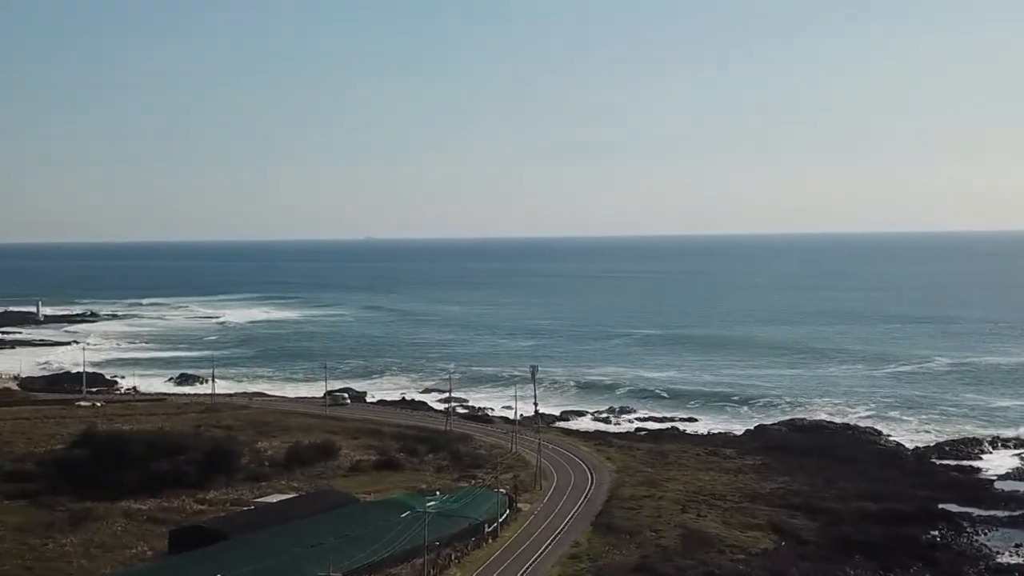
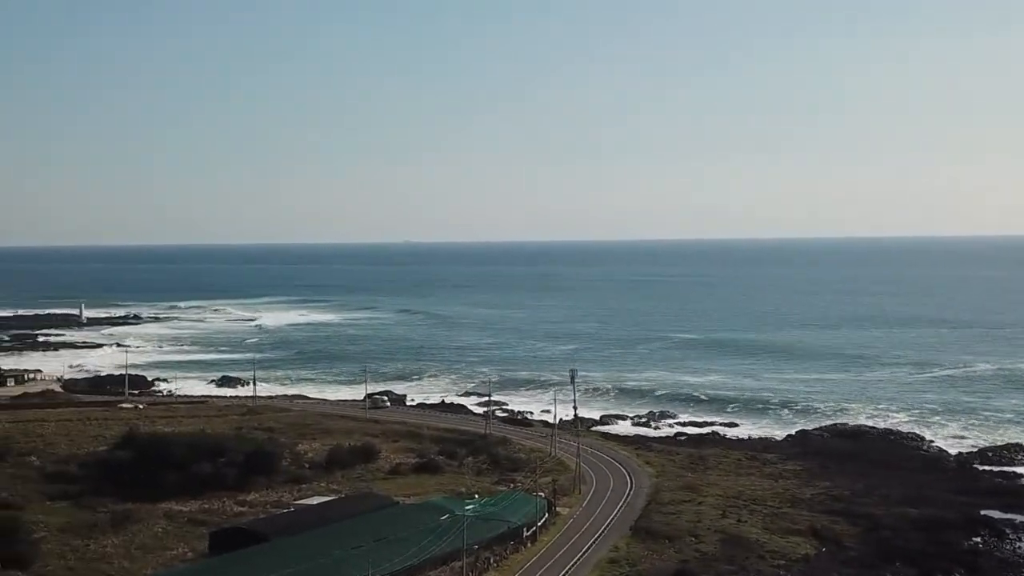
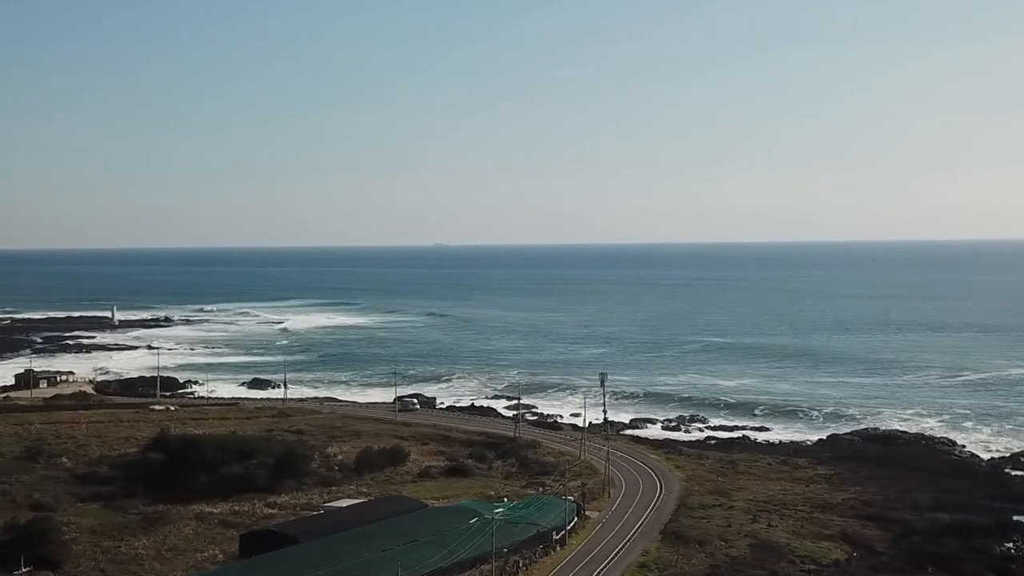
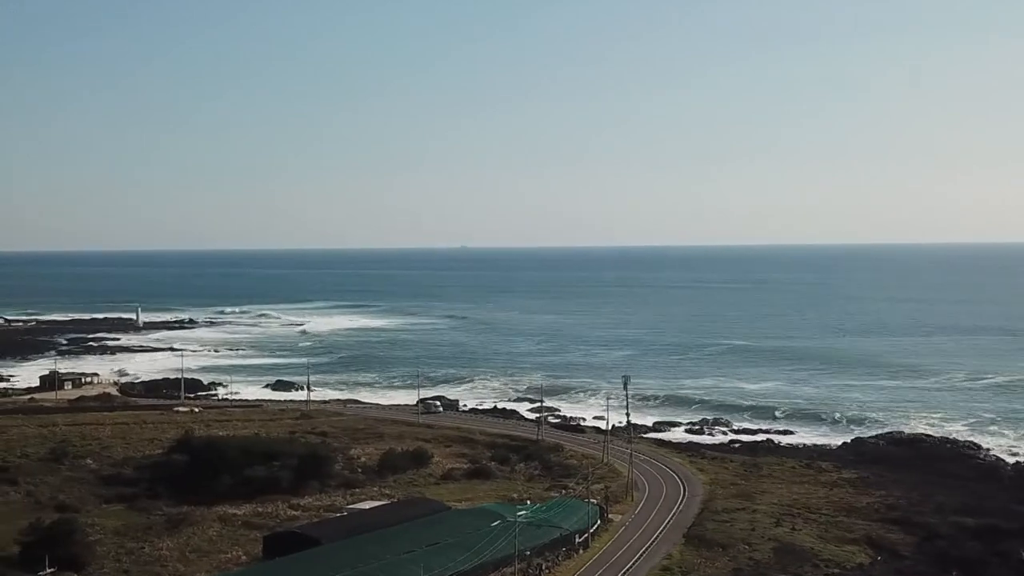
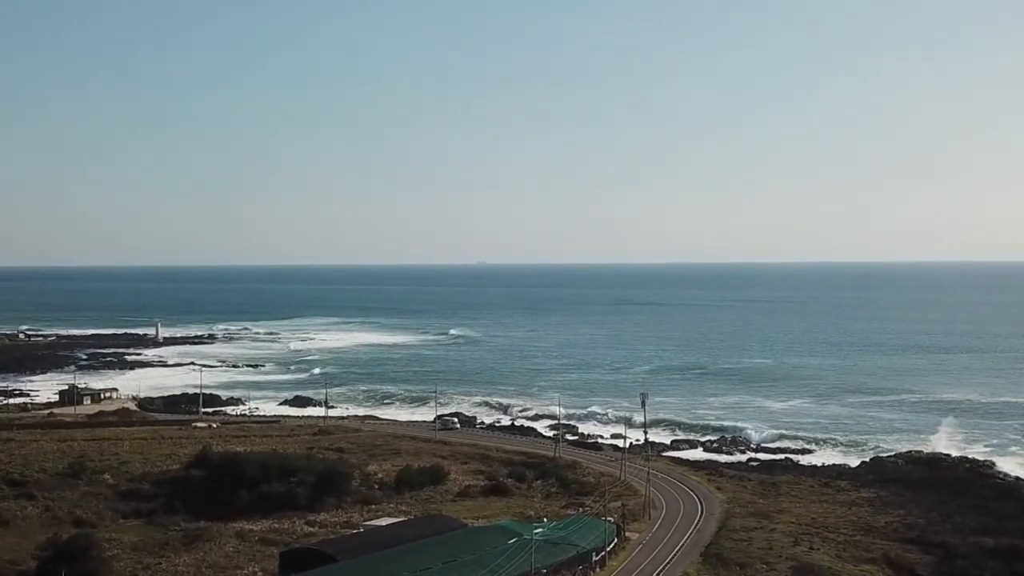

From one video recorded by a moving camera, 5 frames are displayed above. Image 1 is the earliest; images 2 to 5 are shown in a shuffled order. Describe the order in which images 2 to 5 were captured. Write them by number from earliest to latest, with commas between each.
2, 3, 4, 5
